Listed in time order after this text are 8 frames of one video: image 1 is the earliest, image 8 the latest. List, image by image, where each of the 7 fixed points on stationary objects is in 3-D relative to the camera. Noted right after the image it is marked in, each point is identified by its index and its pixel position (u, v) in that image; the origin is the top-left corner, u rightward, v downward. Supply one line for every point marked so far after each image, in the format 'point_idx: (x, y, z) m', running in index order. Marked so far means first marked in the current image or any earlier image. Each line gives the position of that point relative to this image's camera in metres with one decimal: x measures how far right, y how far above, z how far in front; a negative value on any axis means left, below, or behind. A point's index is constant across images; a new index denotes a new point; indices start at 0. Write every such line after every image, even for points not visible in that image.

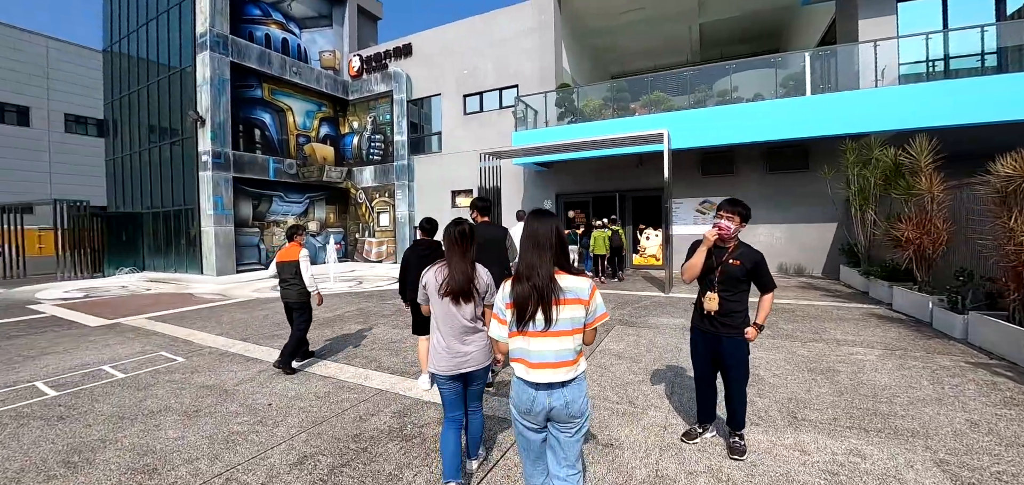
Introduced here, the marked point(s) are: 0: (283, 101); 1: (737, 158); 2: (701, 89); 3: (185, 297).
0: (-8.2, +5.1, +14.7) m
1: (+6.5, +2.4, +11.9) m
2: (+5.0, +4.1, +10.8) m
3: (-7.0, -1.2, +8.8) m
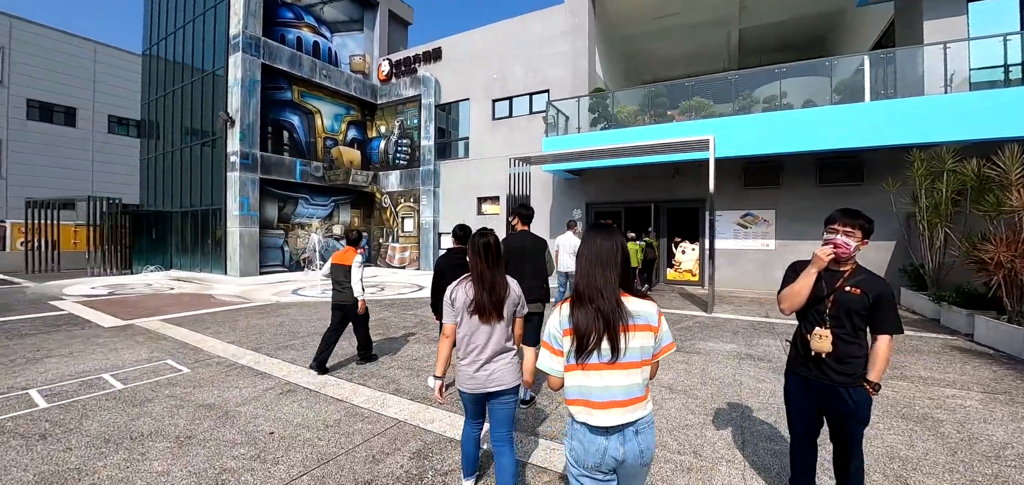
0: (-7.2, +5.0, +14.7) m
1: (+7.3, +2.0, +11.1) m
2: (+5.8, +3.7, +10.1) m
3: (-6.4, -1.2, +8.6) m
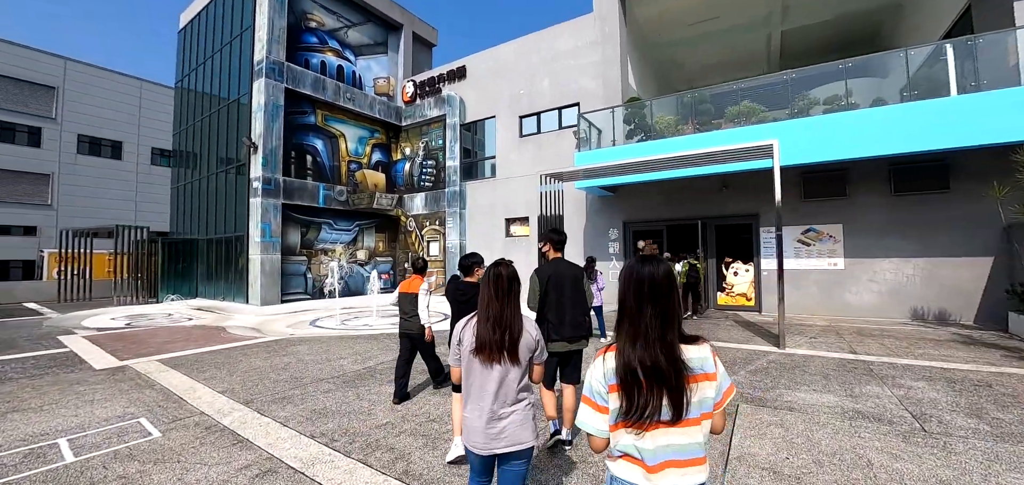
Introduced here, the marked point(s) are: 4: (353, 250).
0: (-6.2, +4.1, +14.5) m
1: (+8.1, +1.5, +9.8) m
2: (+6.4, +3.3, +9.0) m
3: (-5.8, -1.8, +8.0) m
4: (-5.8, -0.3, +15.0) m
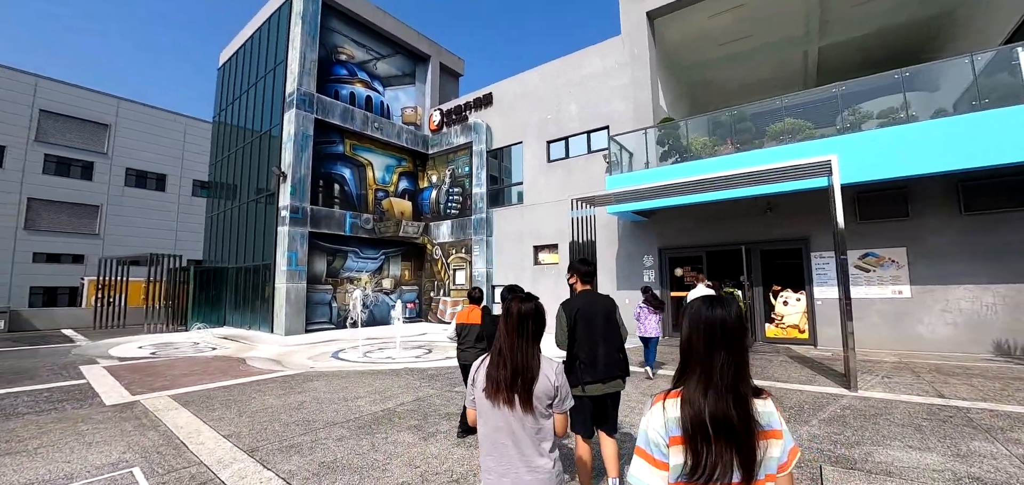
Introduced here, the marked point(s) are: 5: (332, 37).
0: (-5.3, +3.1, +14.6) m
1: (+8.7, +0.9, +8.9) m
2: (+7.0, +2.7, +8.3) m
3: (-5.2, -2.3, +7.8) m
4: (-4.8, -1.3, +14.8) m
5: (-6.2, +7.1, +14.1) m
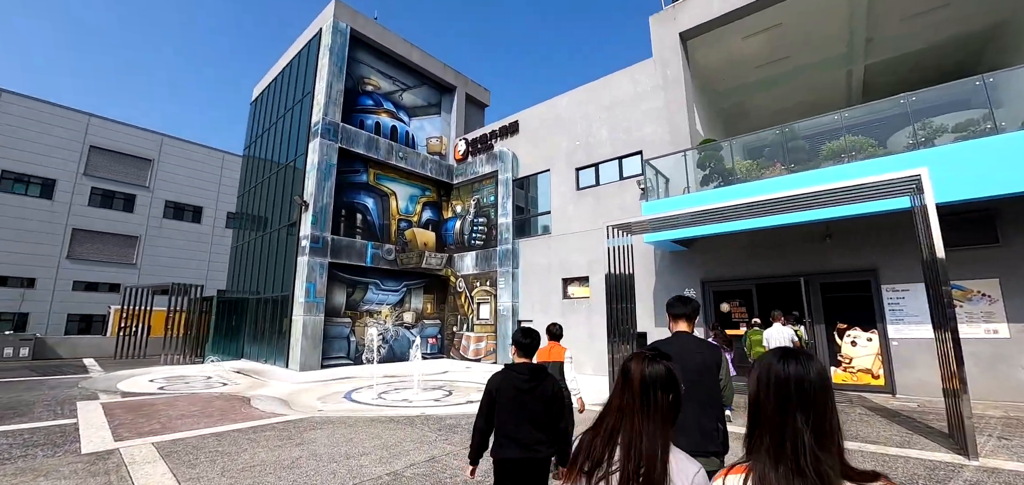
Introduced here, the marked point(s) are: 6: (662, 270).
0: (-4.4, +2.0, +14.4) m
1: (+9.2, +0.4, +7.7) m
2: (+7.5, +2.2, +7.4) m
3: (-4.7, -2.8, +7.2) m
4: (-3.9, -2.4, +14.2) m
5: (-5.3, +6.1, +14.3) m
6: (+3.8, -0.7, +10.5) m
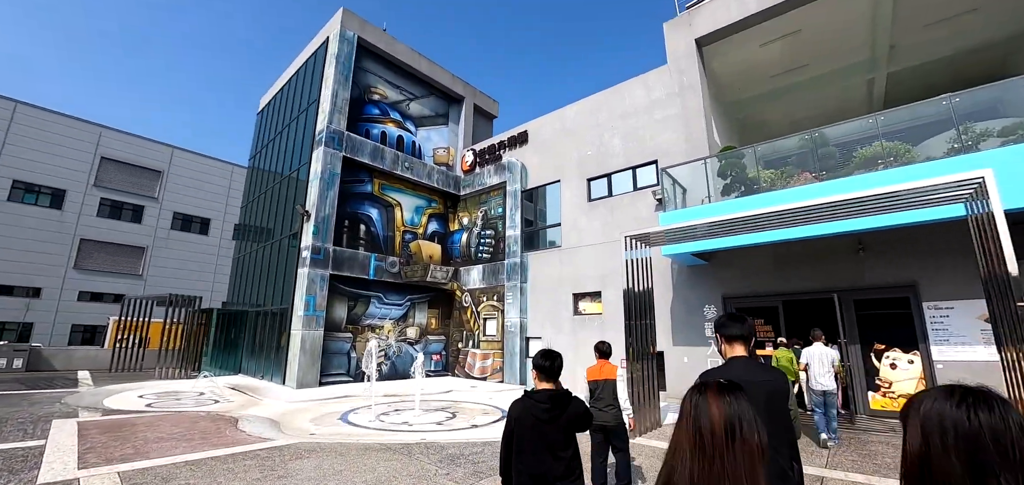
0: (-4.1, +1.6, +14.0) m
1: (+9.4, +0.1, +7.1) m
2: (+7.7, +2.0, +6.8) m
3: (-4.6, -3.0, +6.6) m
4: (-3.6, -2.8, +13.7) m
5: (-5.0, +5.7, +14.1) m
6: (+4.0, -1.0, +9.9) m
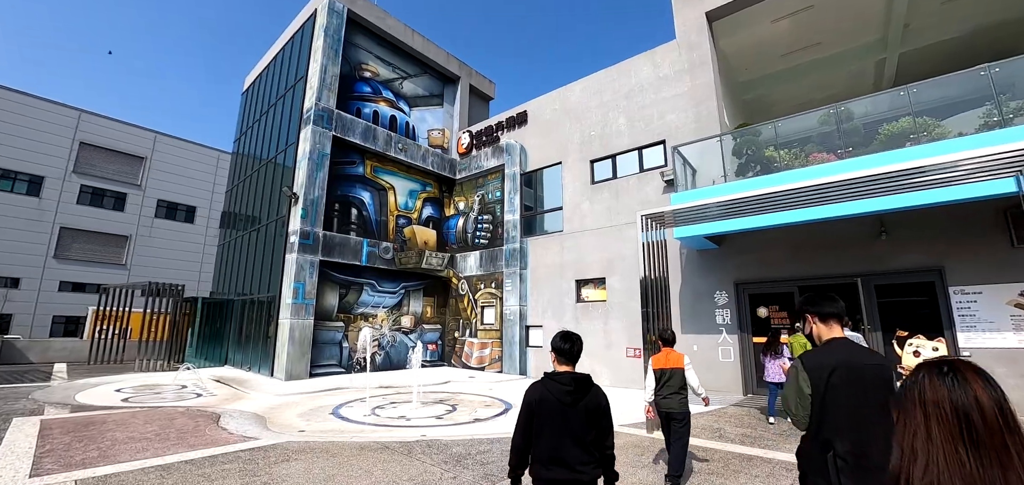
0: (-4.1, +2.0, +13.4) m
1: (+9.5, +0.4, +6.7) m
2: (+7.8, +2.3, +6.4) m
3: (-4.5, -2.7, +6.1) m
4: (-3.7, -2.3, +13.1) m
5: (-5.1, +6.1, +13.3) m
6: (+4.1, -0.6, +9.5) m
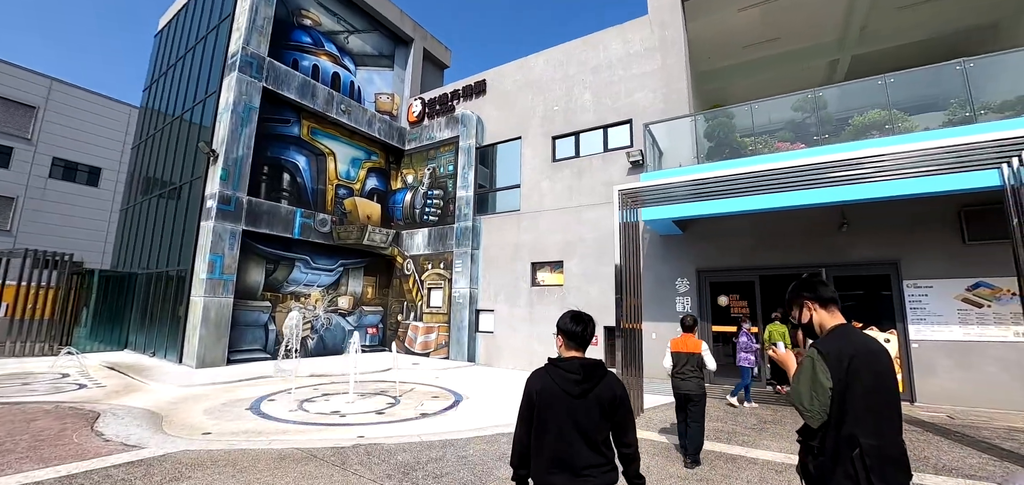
0: (-5.4, +2.8, +11.9) m
1: (+8.9, +0.4, +7.1) m
2: (+7.3, +2.3, +6.5) m
3: (-5.0, -2.2, +4.8) m
4: (-5.1, -1.5, +11.9) m
5: (-6.1, +7.0, +11.6) m
6: (+3.1, -0.3, +9.2) m
